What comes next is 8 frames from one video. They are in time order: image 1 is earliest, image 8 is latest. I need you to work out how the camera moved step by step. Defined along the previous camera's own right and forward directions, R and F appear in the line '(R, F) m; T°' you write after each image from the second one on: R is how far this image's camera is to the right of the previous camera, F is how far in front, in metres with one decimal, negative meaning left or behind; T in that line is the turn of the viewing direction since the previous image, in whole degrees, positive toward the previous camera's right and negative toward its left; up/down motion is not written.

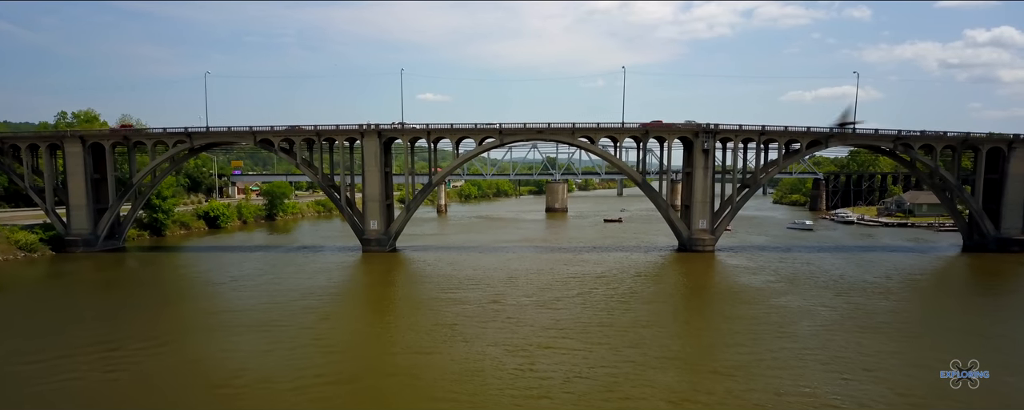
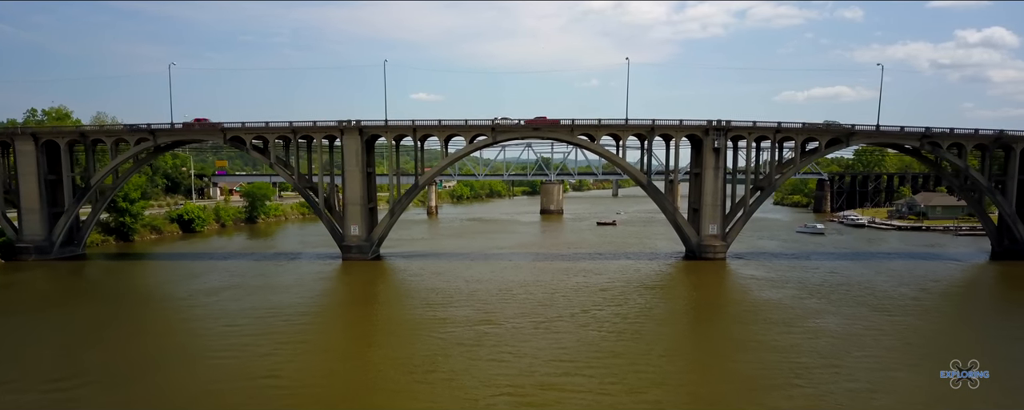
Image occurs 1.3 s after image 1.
(0.0, +2.3) m; +1°
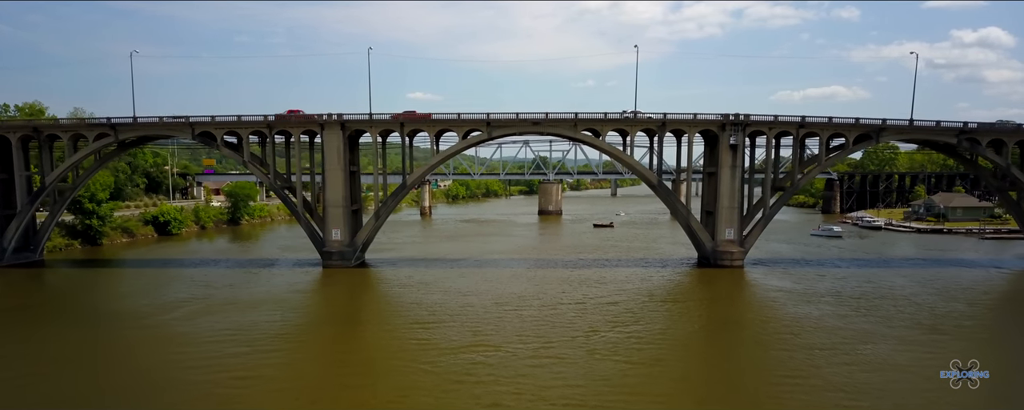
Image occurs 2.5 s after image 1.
(0.0, +2.3) m; 0°
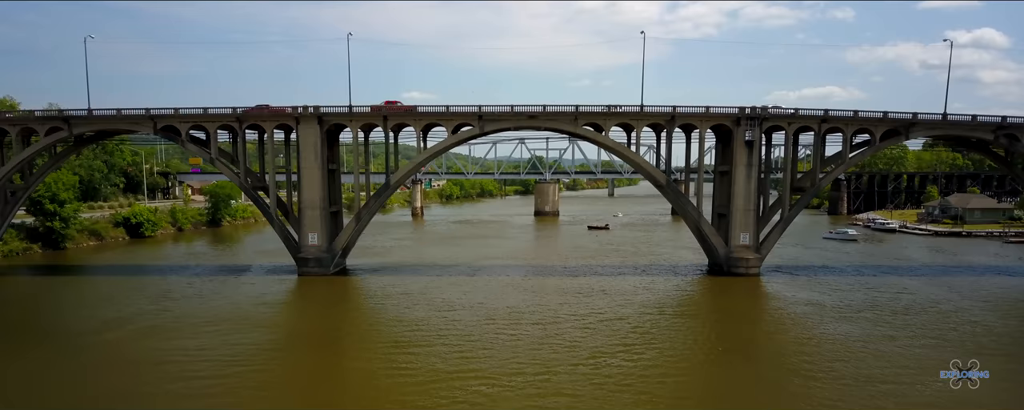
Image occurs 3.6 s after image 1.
(+0.1, +2.1) m; 0°
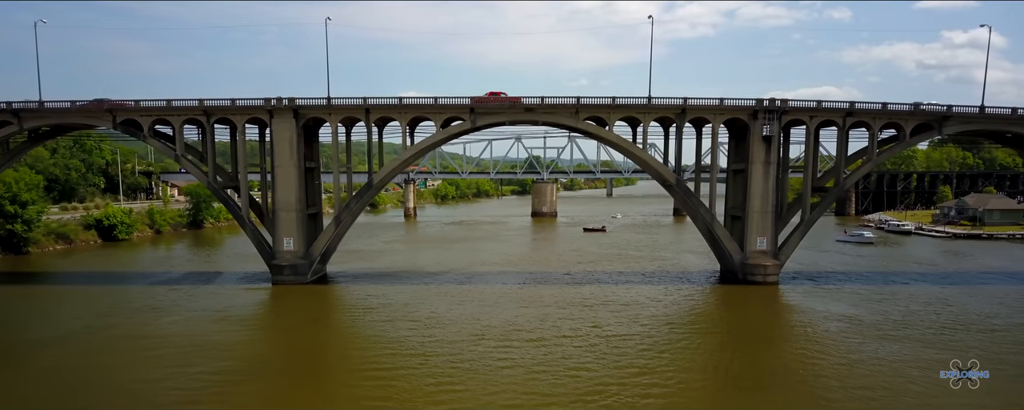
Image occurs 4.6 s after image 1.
(+0.1, +1.9) m; 0°
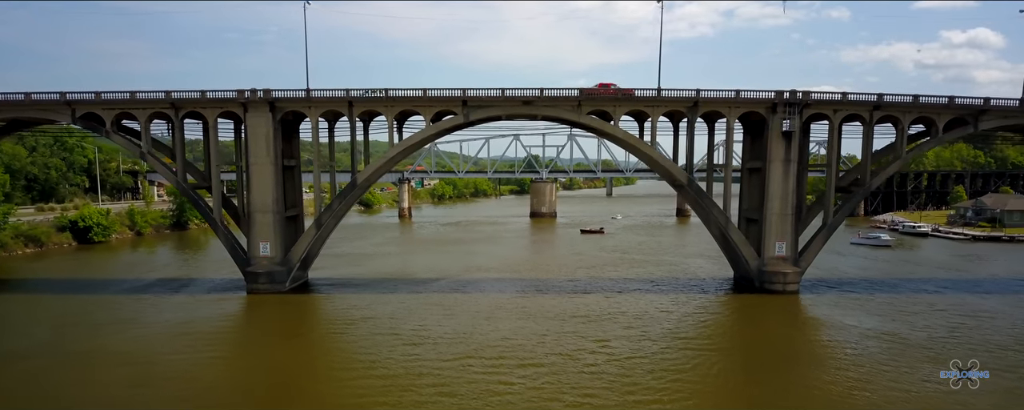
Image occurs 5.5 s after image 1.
(+0.1, +1.6) m; 0°
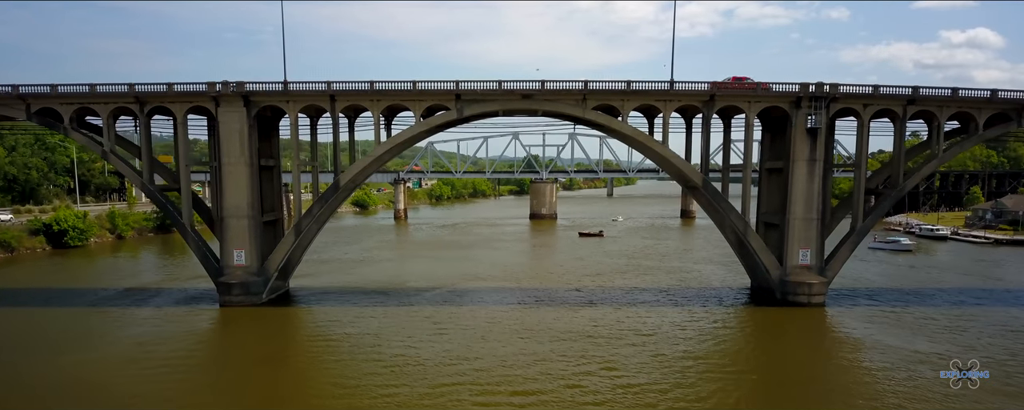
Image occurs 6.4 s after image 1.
(0.0, +1.6) m; 0°
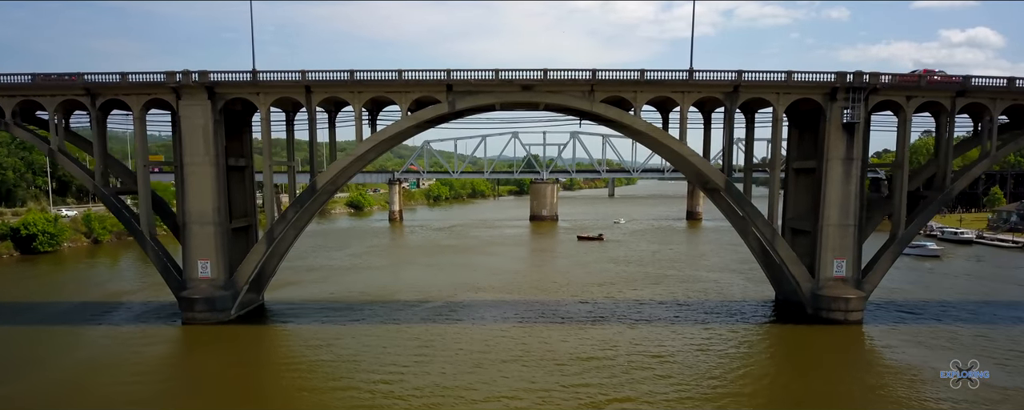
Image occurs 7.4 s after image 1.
(0.0, +1.8) m; 0°
